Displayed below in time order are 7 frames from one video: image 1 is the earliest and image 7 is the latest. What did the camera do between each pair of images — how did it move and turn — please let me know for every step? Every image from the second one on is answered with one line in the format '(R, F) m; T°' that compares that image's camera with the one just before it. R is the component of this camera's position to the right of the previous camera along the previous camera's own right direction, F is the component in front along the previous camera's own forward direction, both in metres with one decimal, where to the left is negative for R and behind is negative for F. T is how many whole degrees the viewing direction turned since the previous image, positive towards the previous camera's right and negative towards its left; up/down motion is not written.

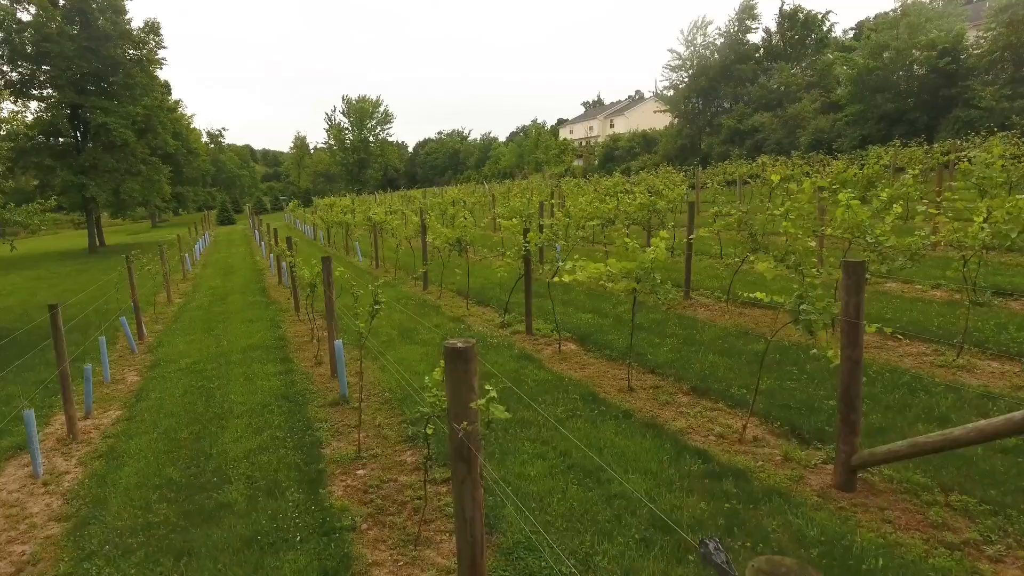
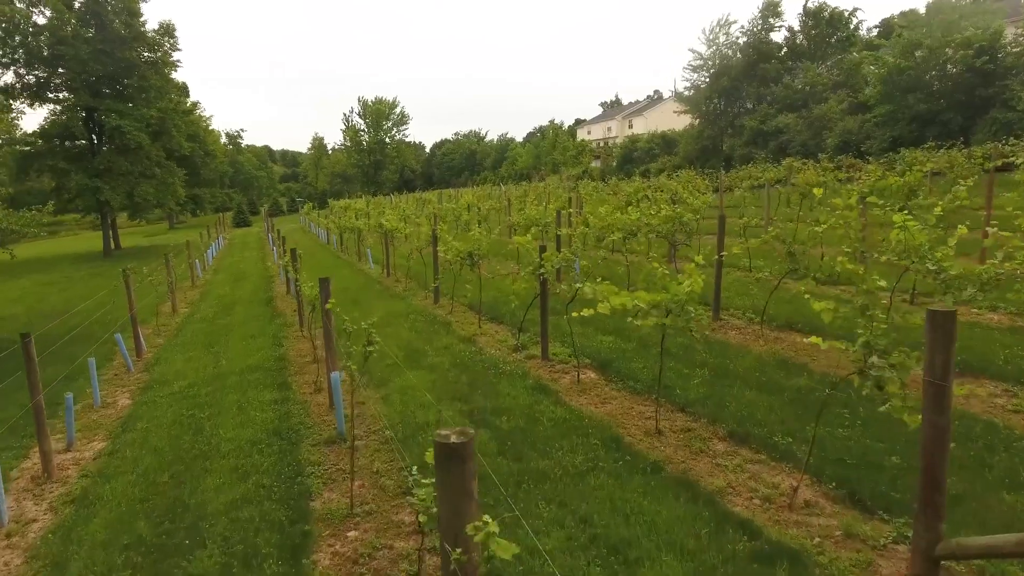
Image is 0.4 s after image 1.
(0.0, +0.6) m; -1°
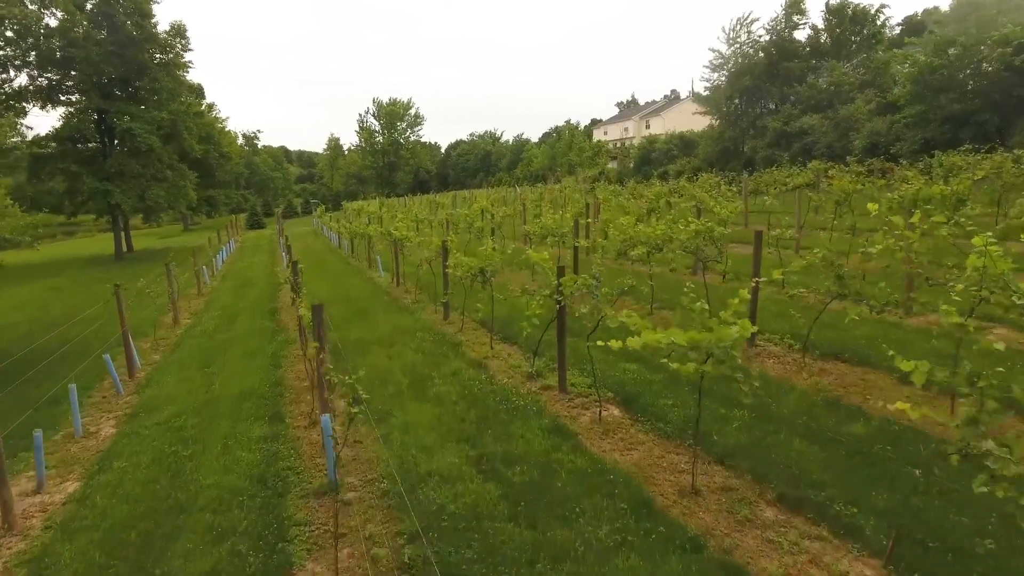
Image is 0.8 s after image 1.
(0.0, +0.7) m; -1°
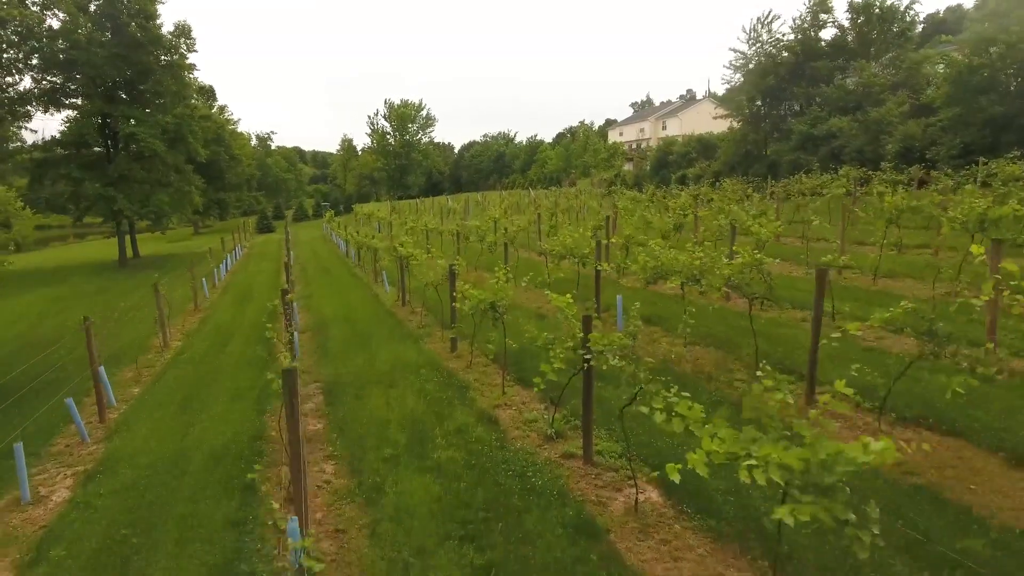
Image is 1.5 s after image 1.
(0.0, +1.1) m; -1°
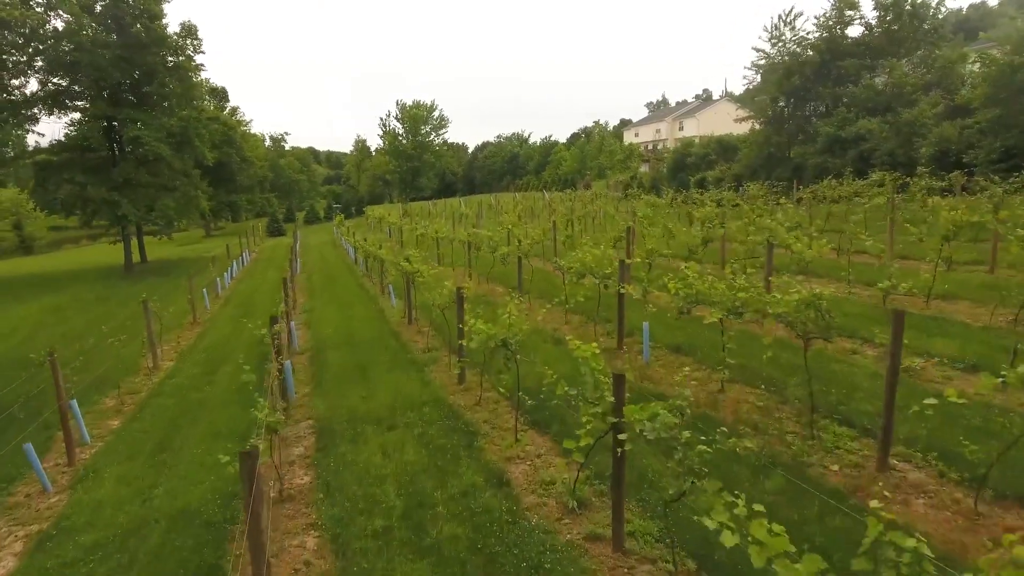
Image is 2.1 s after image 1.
(0.0, +1.0) m; -1°
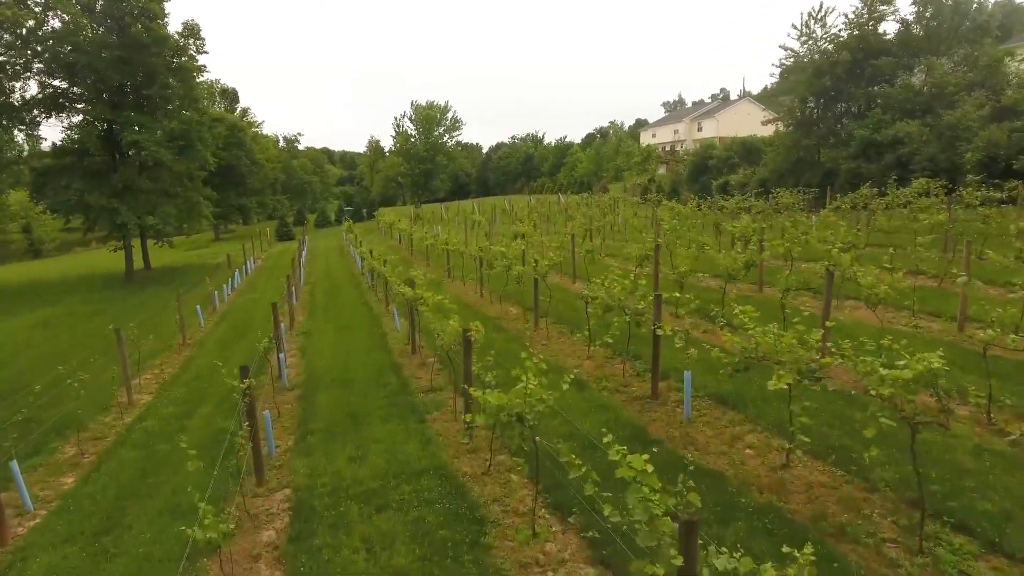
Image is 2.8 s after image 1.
(0.0, +1.4) m; -1°
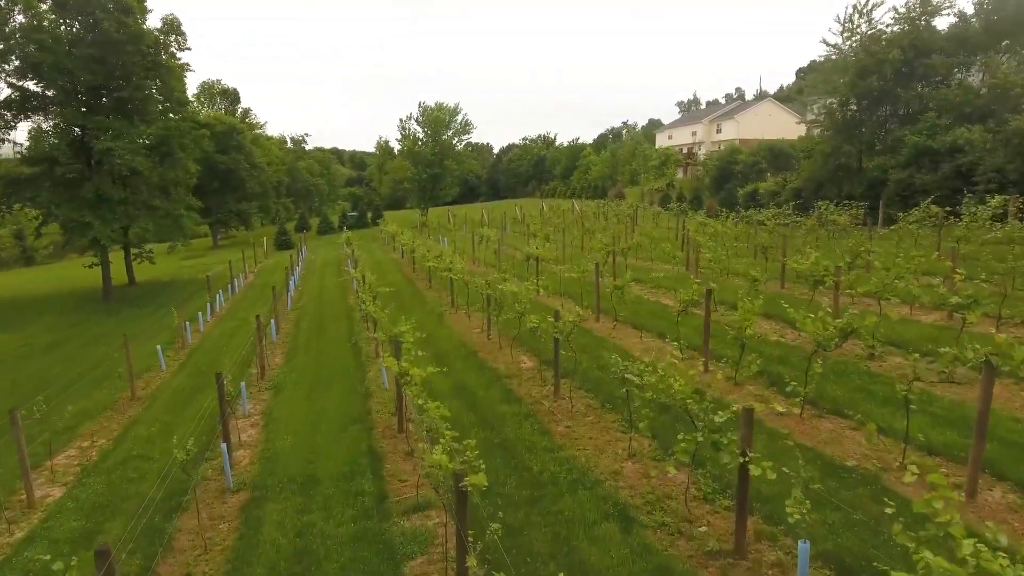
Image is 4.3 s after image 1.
(-0.1, +2.6) m; -1°
